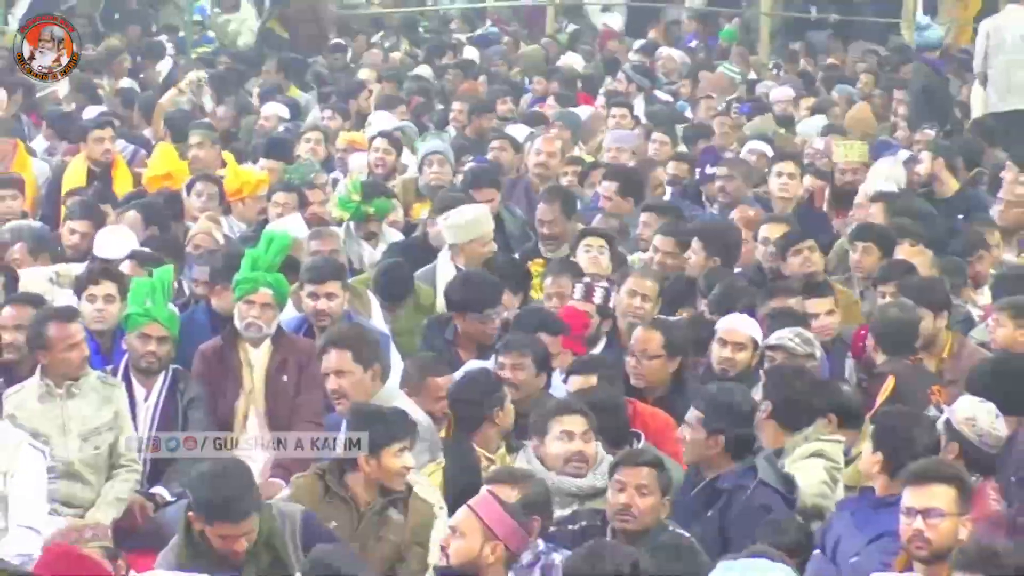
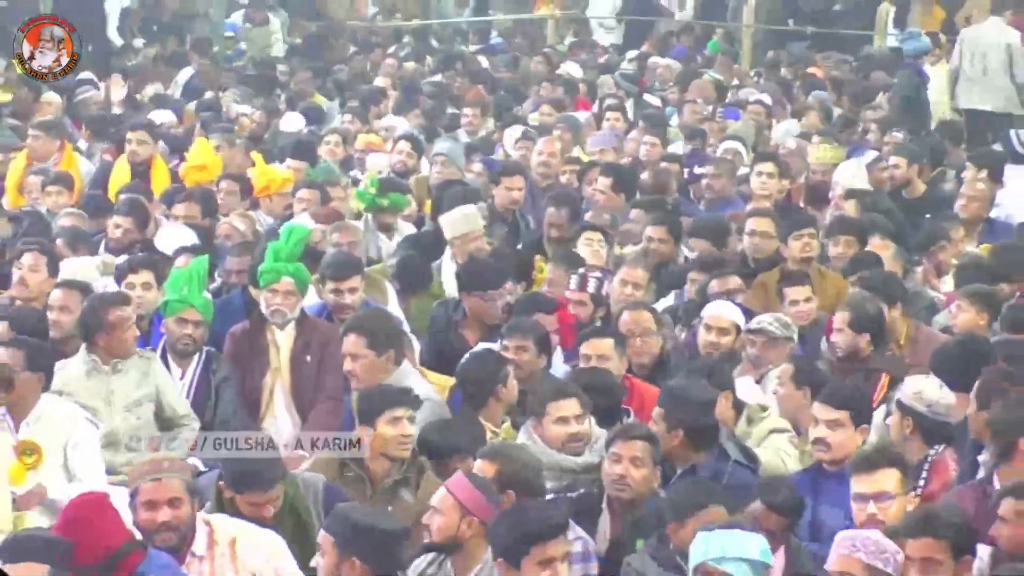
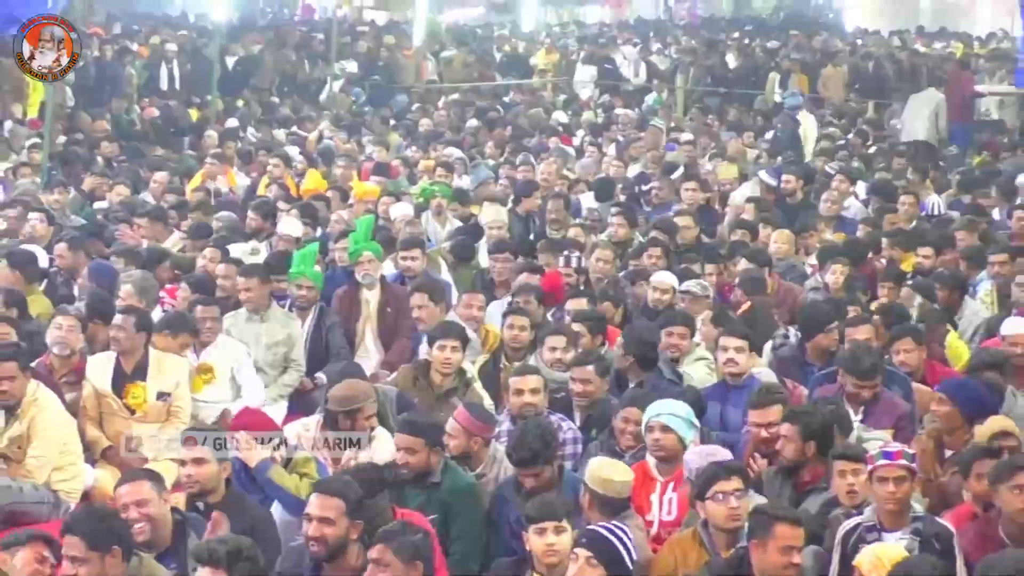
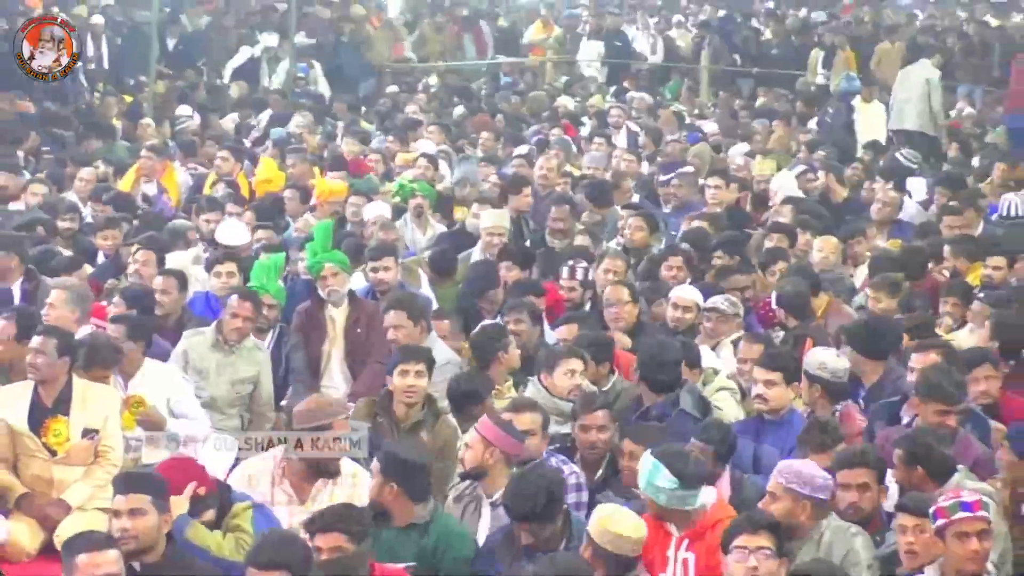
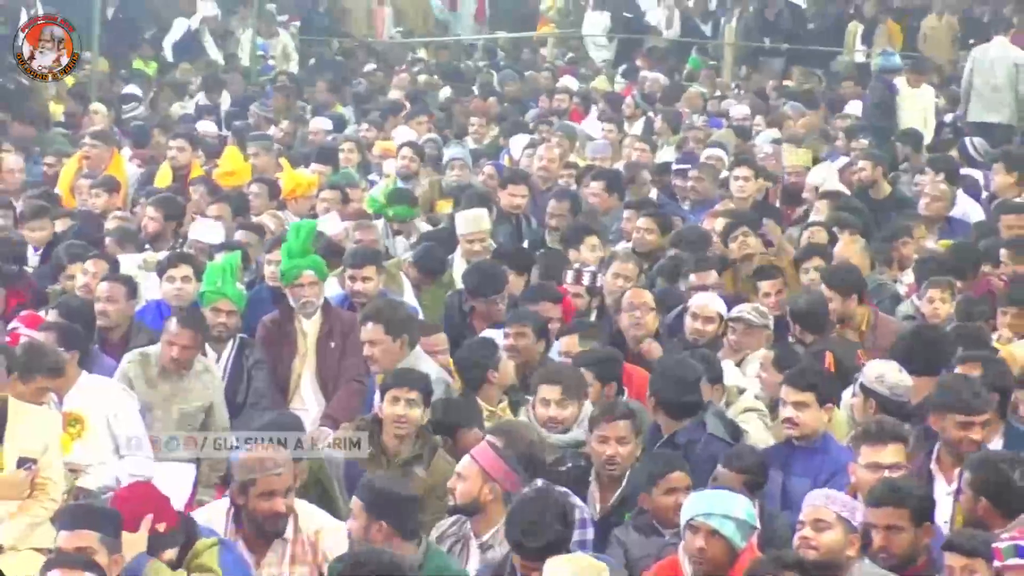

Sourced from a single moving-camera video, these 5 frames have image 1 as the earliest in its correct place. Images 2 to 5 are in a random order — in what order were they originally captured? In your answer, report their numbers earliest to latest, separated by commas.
2, 5, 4, 3
